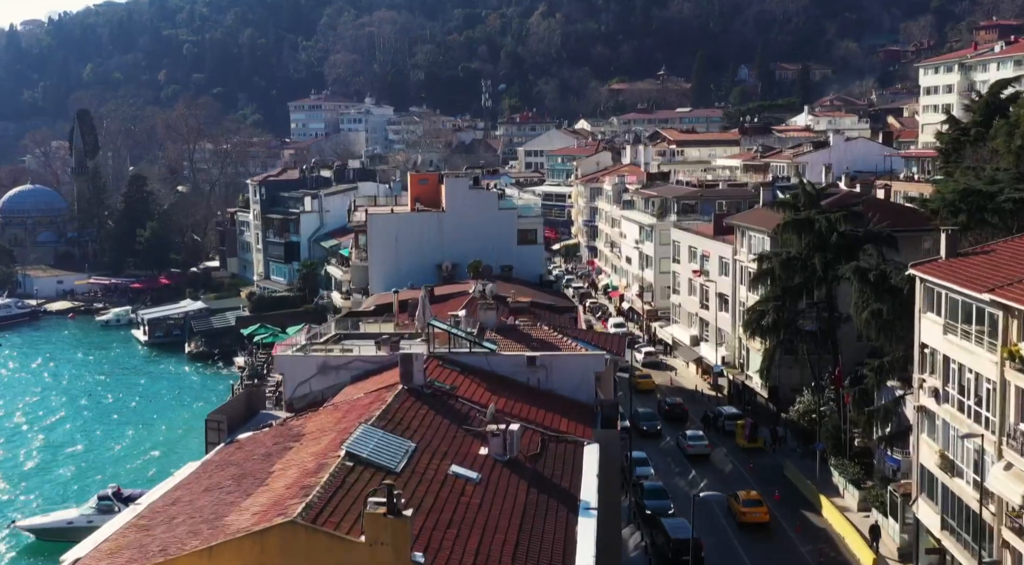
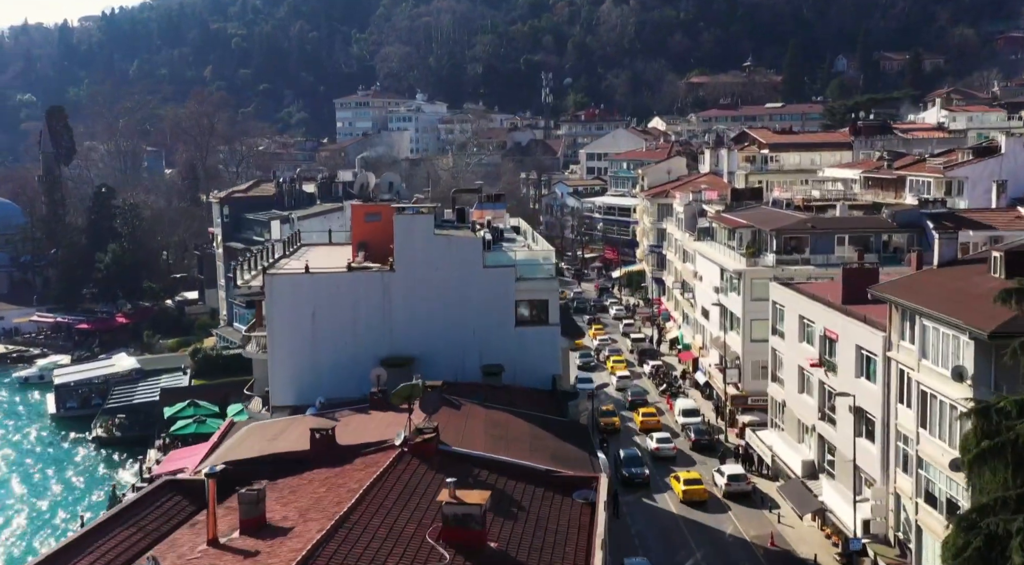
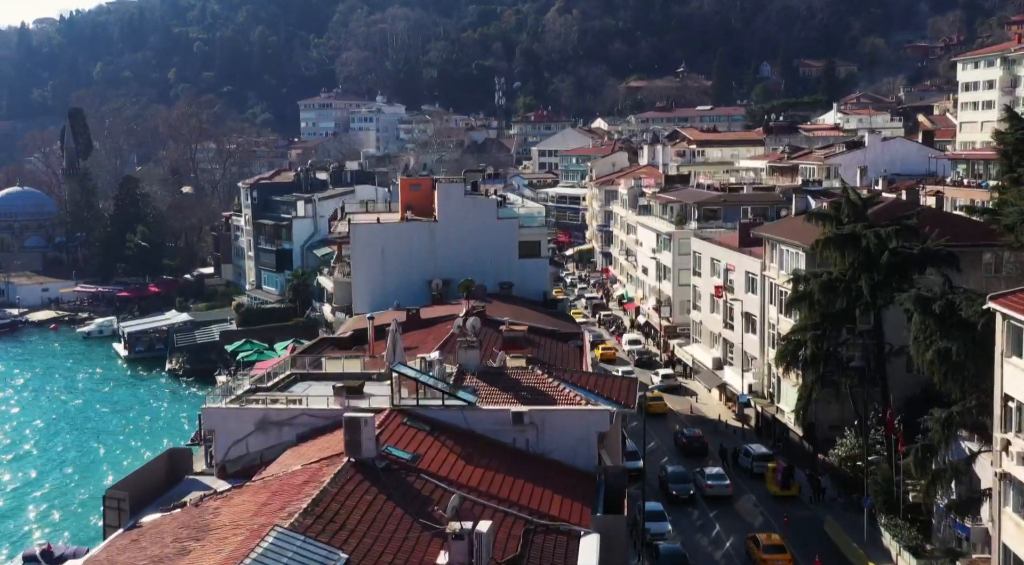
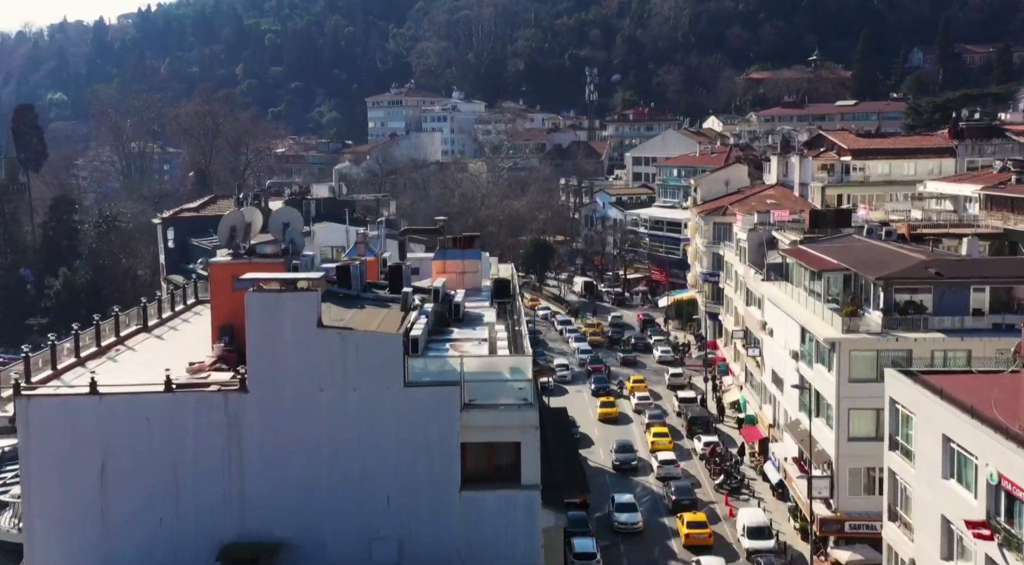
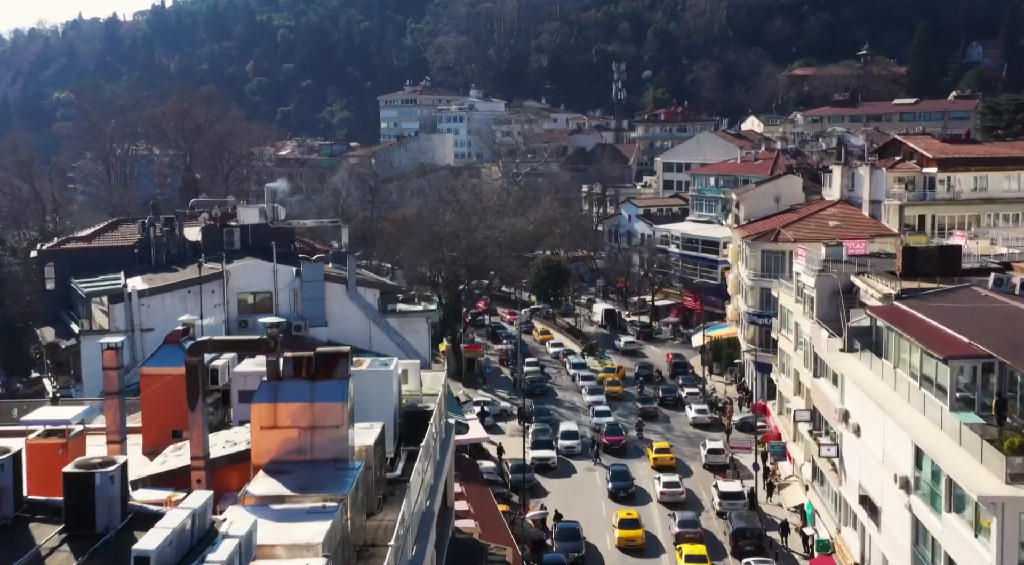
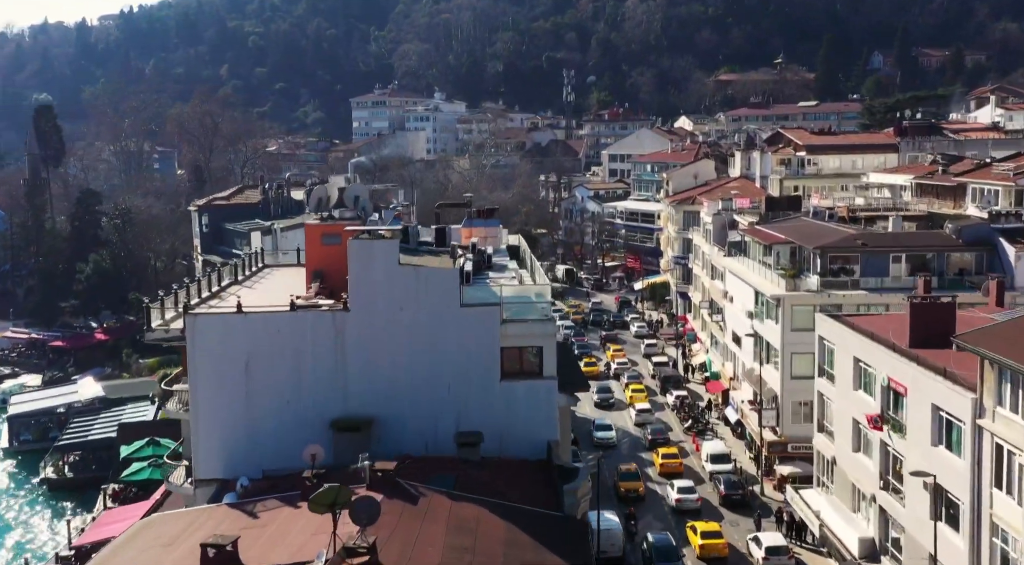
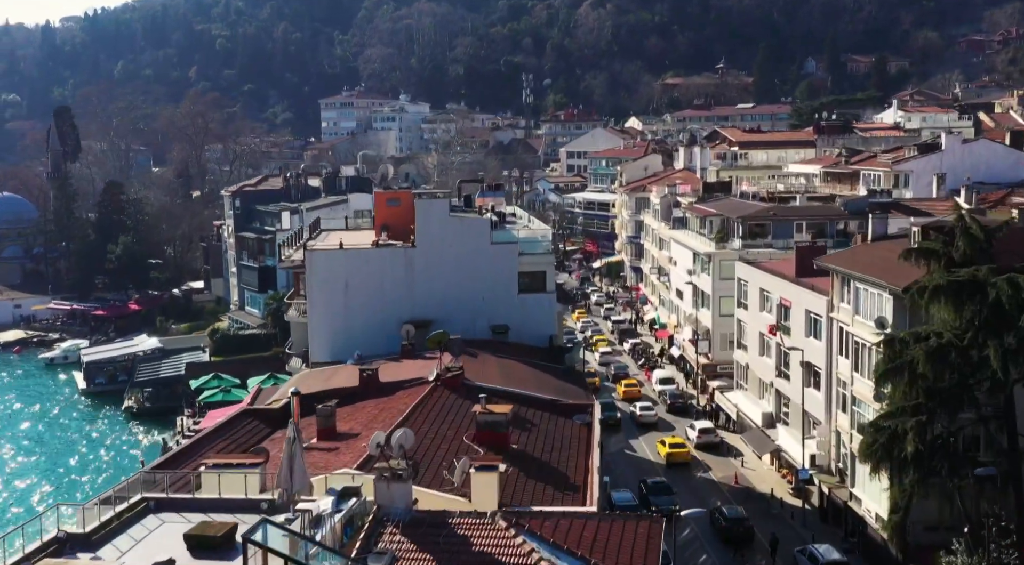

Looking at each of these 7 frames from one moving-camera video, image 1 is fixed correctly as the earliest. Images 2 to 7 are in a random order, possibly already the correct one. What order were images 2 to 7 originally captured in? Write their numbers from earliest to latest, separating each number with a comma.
3, 7, 2, 6, 4, 5
